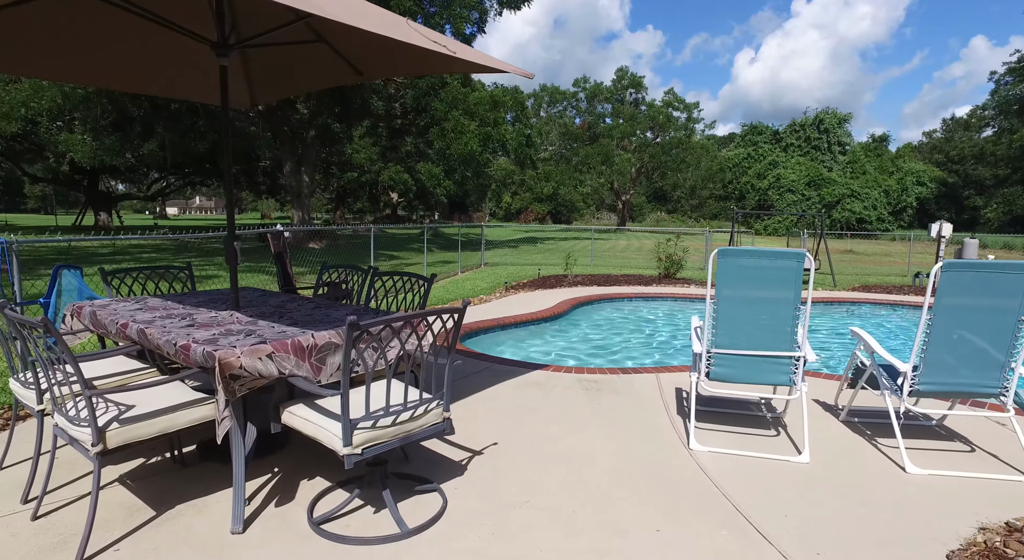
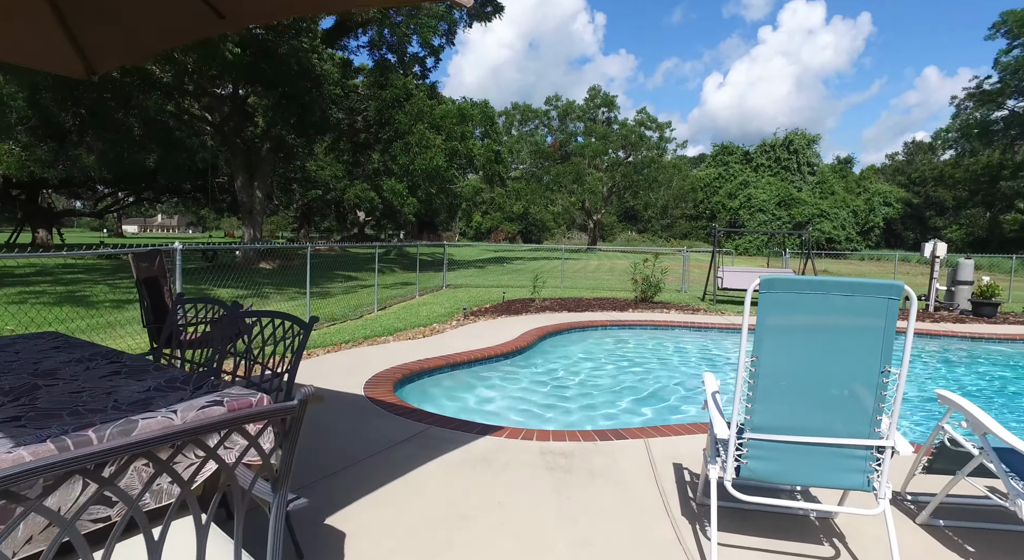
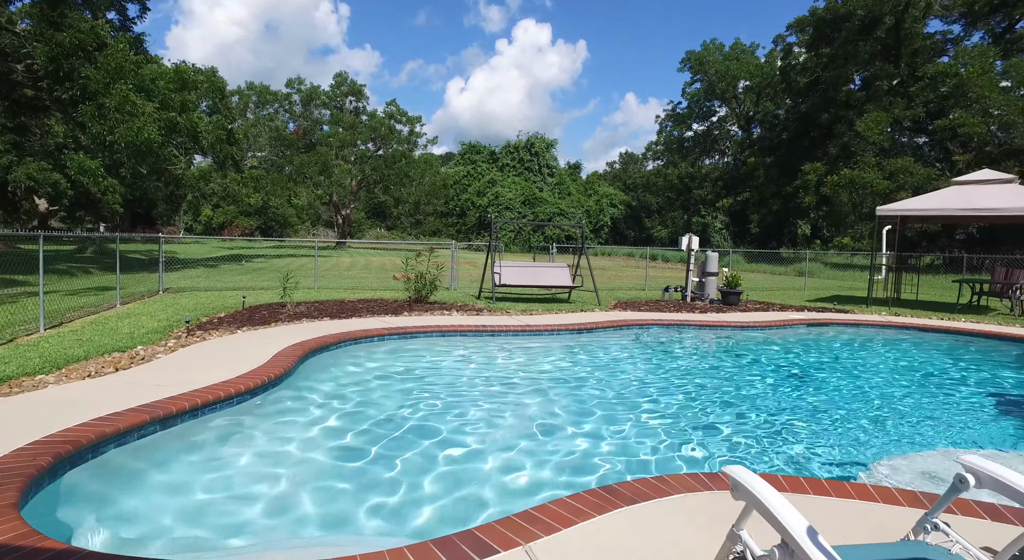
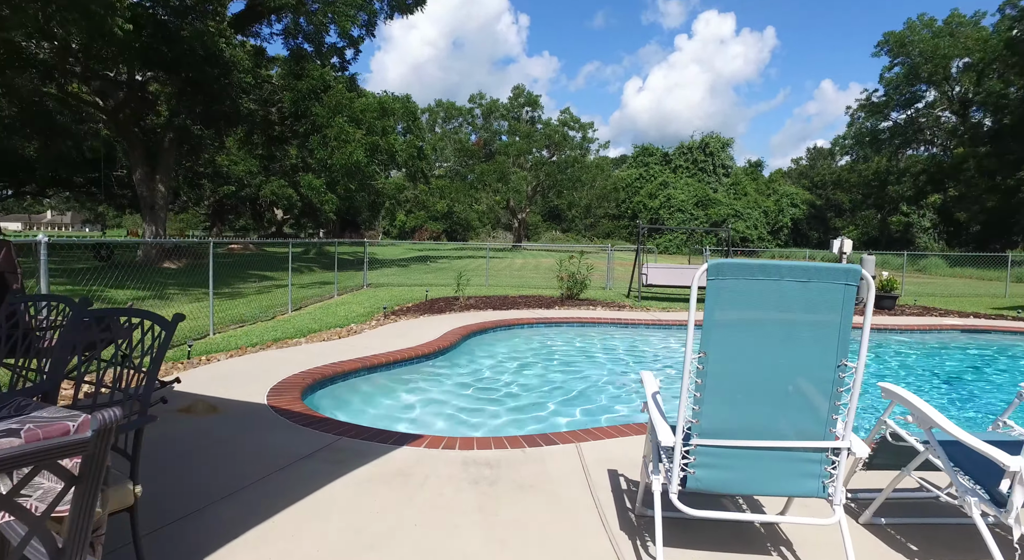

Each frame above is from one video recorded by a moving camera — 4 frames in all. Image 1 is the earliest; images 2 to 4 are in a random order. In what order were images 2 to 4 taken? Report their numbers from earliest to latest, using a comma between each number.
2, 4, 3
